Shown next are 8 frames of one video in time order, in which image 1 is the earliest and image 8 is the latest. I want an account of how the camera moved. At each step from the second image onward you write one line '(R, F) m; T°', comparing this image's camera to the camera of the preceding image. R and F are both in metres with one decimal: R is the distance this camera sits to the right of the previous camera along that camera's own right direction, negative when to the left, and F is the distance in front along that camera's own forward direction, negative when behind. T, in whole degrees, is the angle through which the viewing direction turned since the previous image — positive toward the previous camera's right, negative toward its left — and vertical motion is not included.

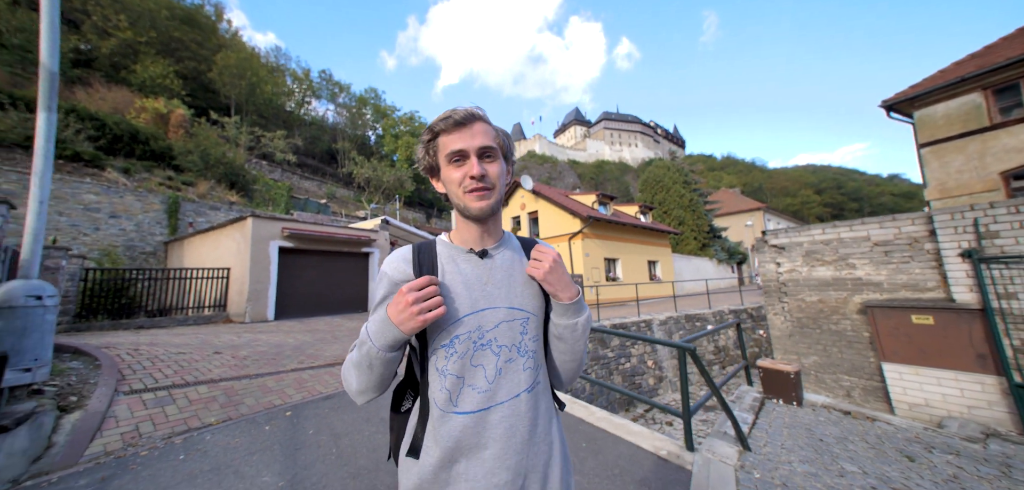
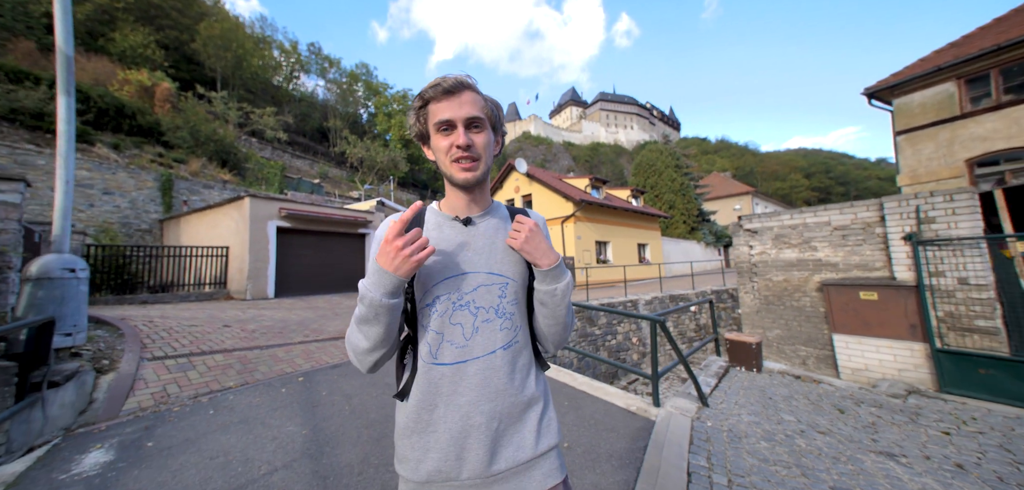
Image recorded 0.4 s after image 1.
(0.0, -0.4) m; +1°
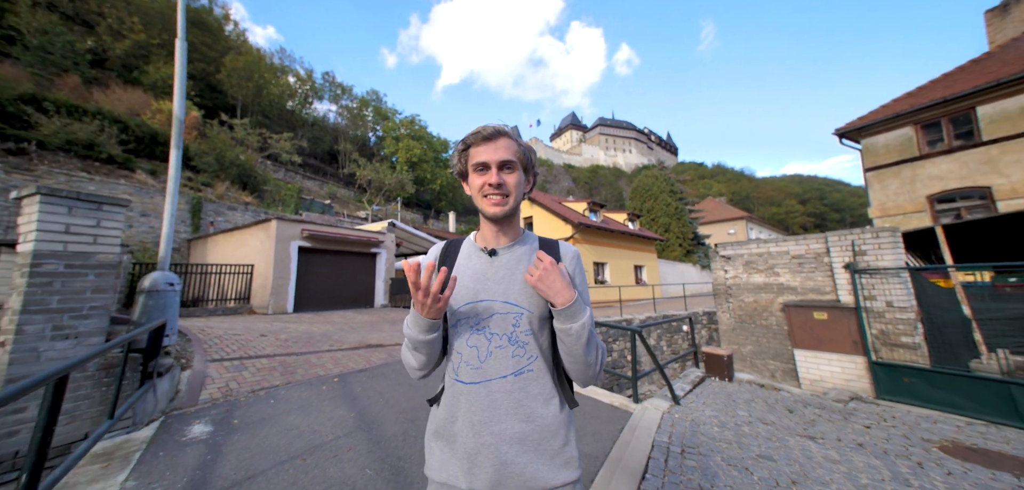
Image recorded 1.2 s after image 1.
(-0.1, -0.9) m; 0°
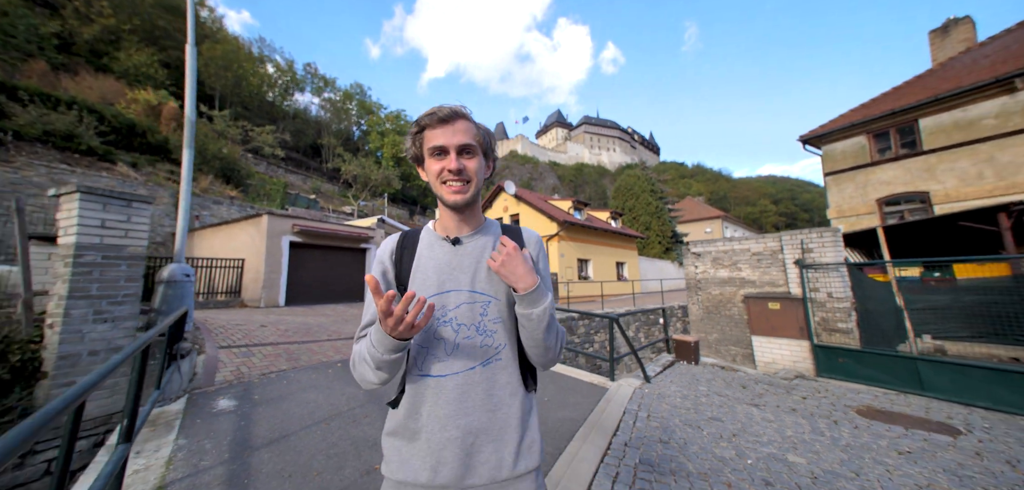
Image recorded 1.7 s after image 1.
(-0.1, -0.5) m; +3°
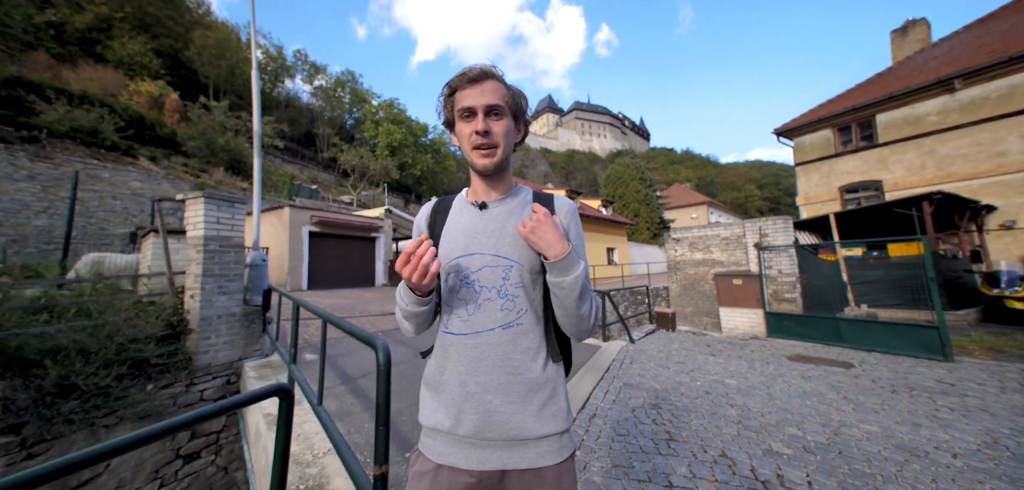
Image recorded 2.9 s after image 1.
(-0.4, -1.2) m; +1°
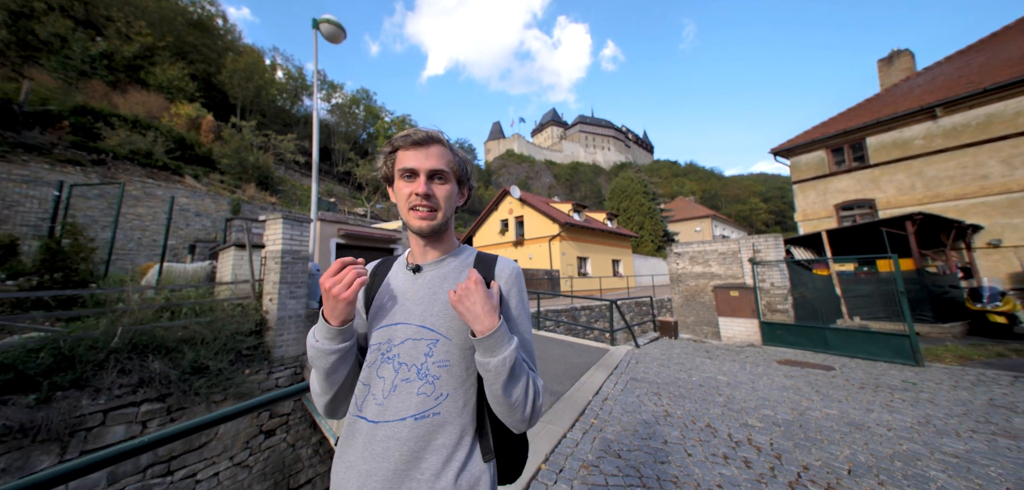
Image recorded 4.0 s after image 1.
(-0.3, -0.9) m; -1°
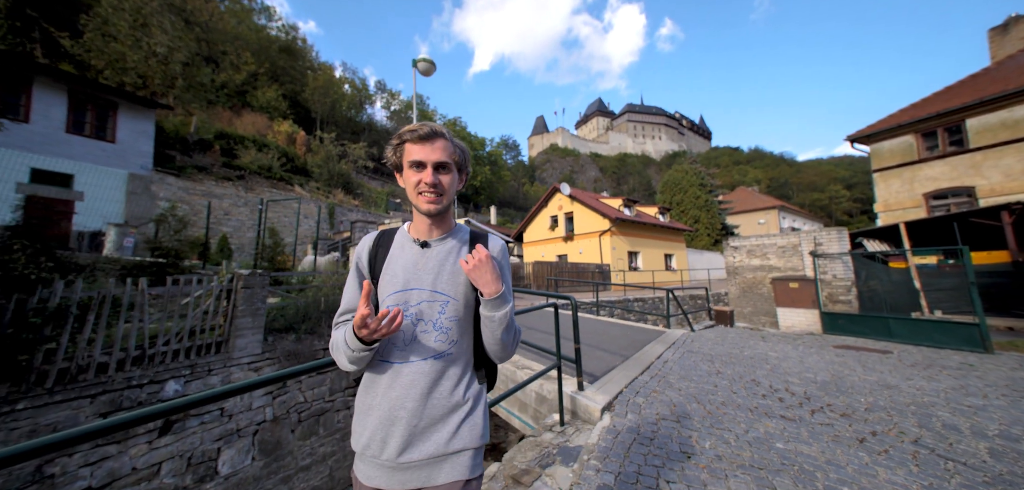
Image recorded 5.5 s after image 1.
(-0.5, -1.3) m; -8°
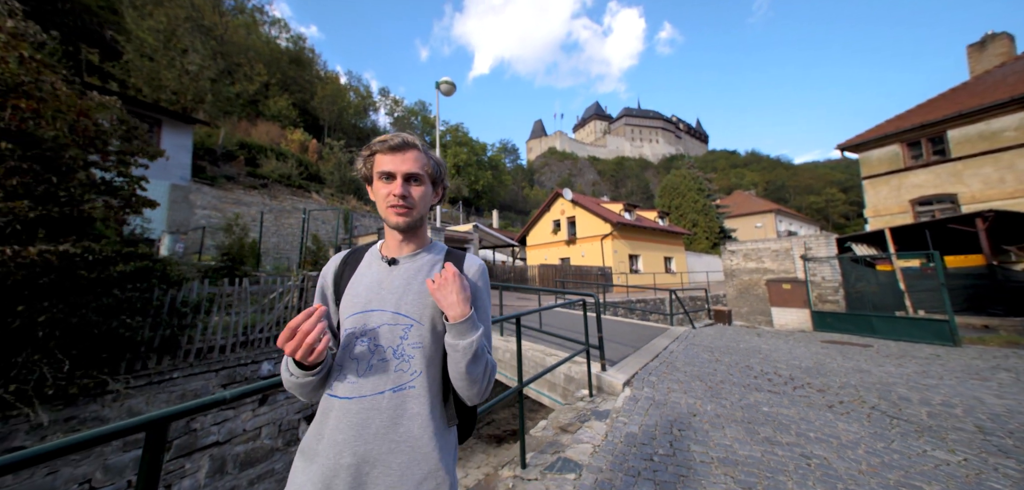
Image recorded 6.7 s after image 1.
(-0.5, -0.8) m; 0°
